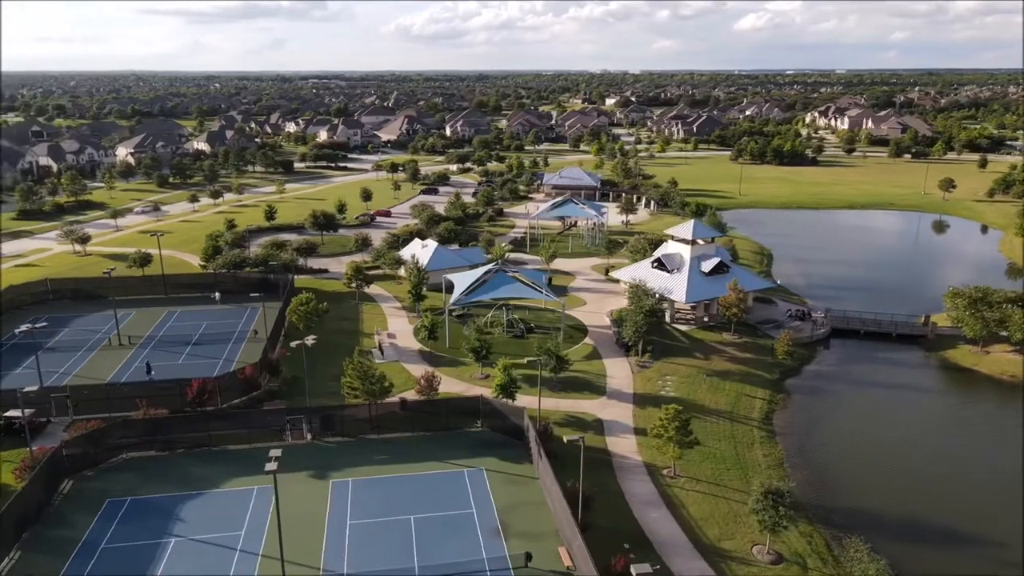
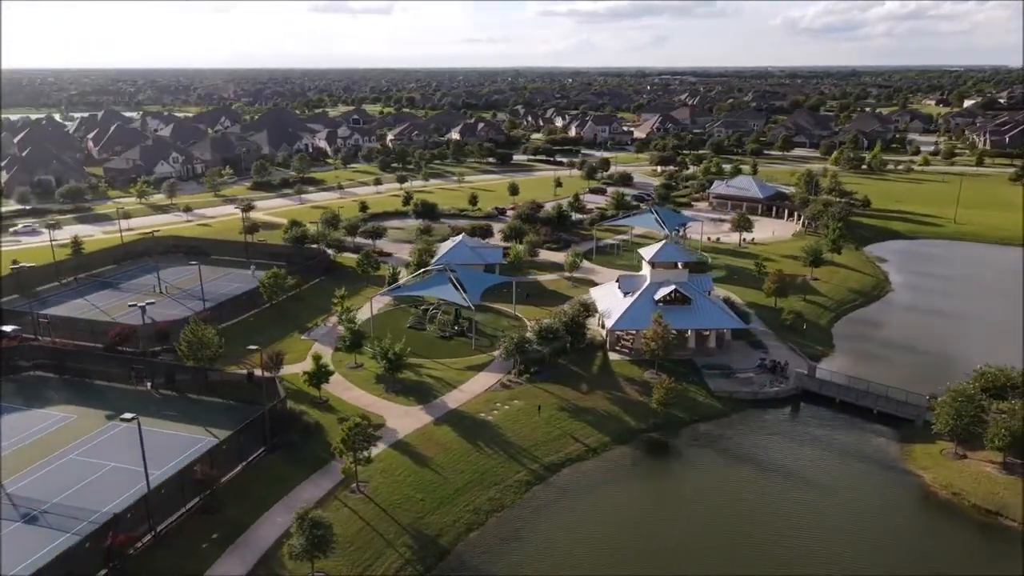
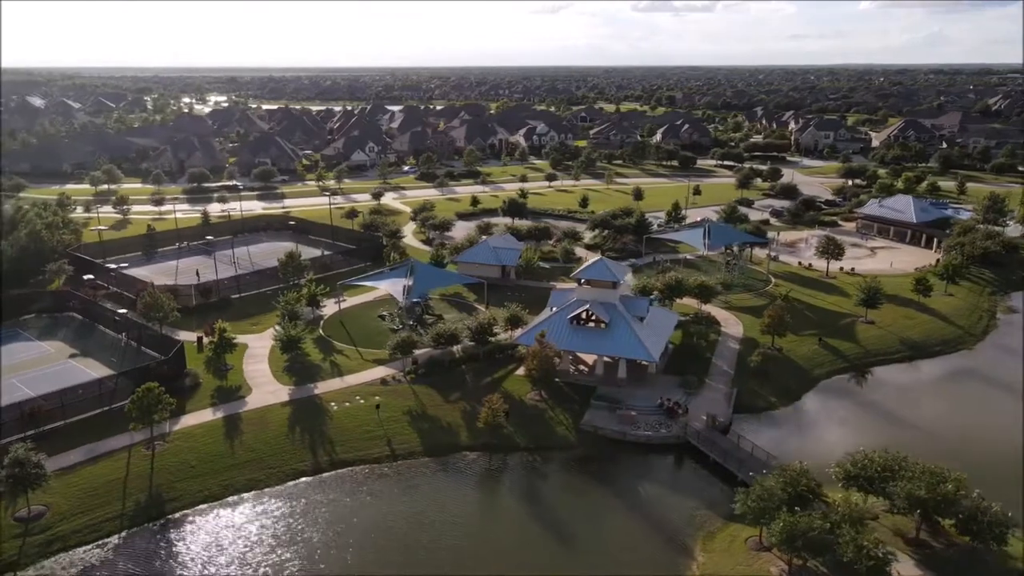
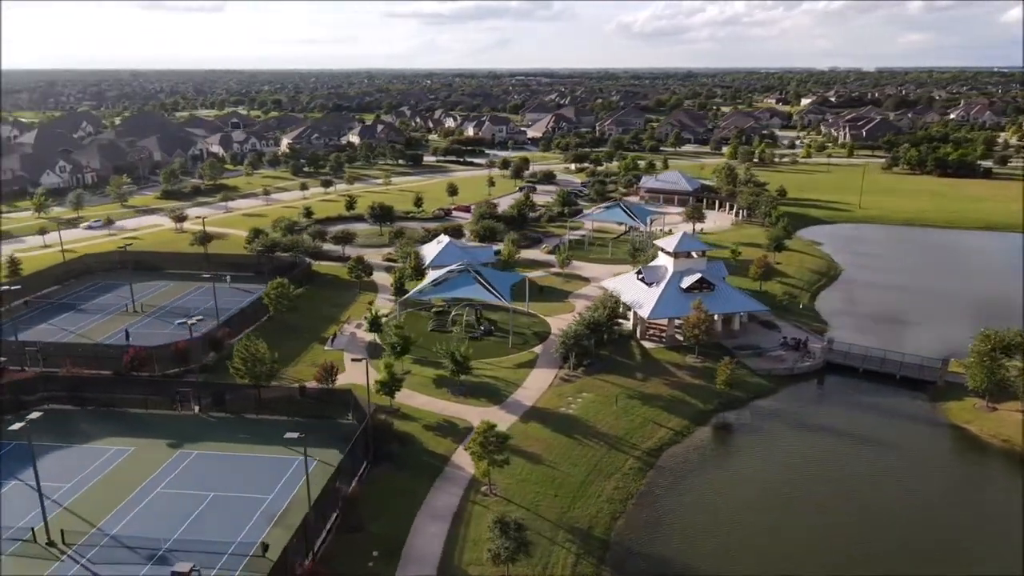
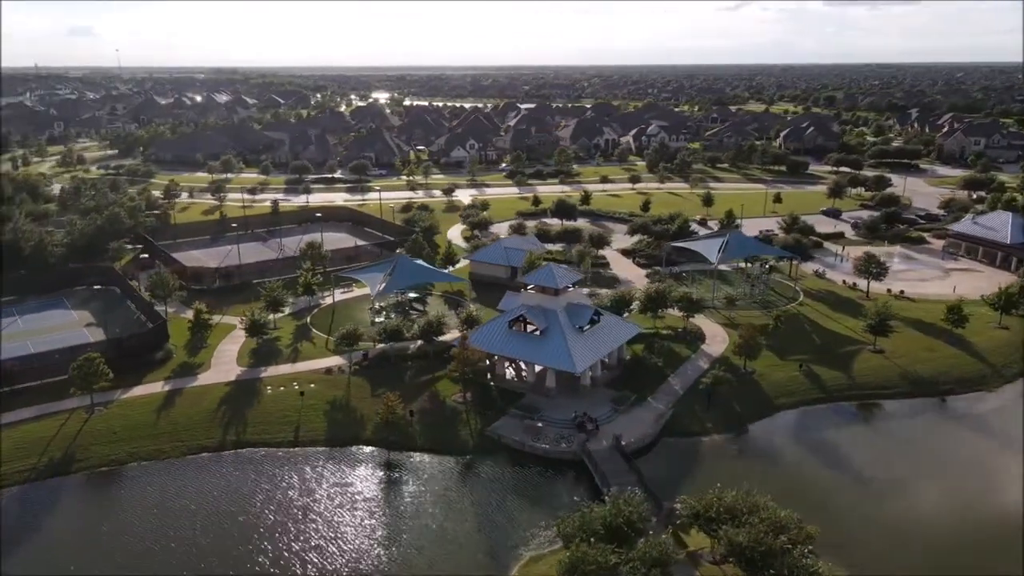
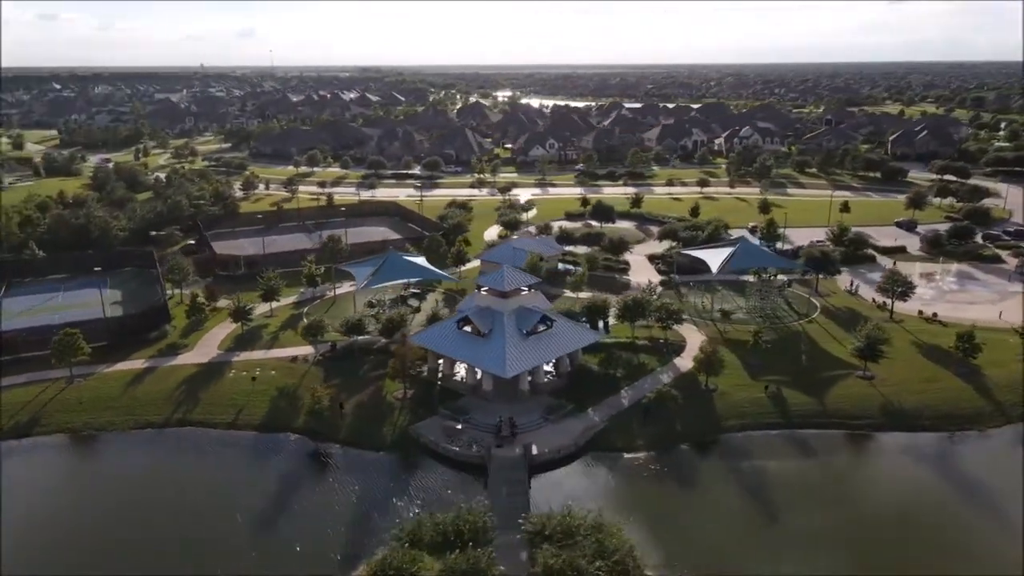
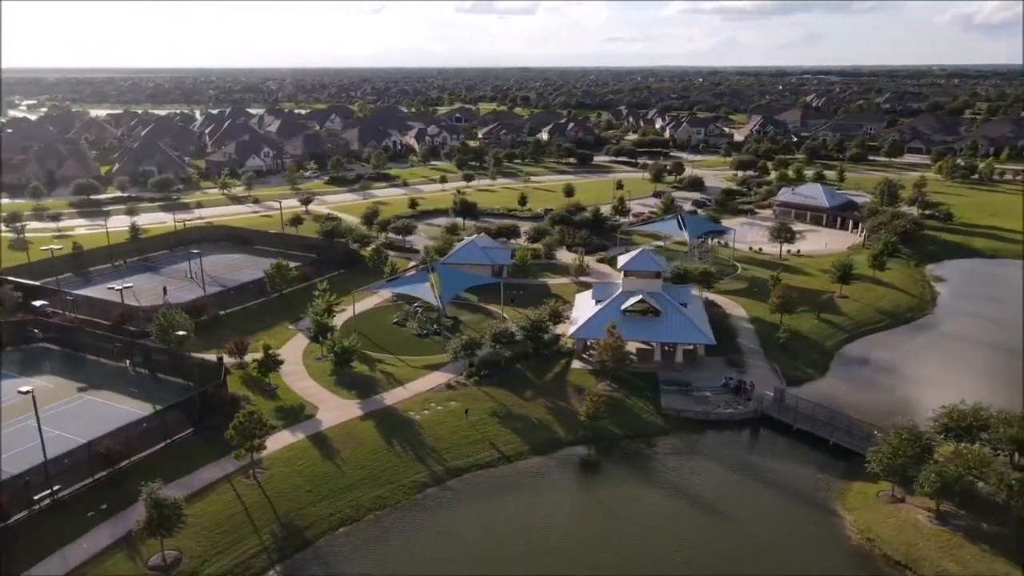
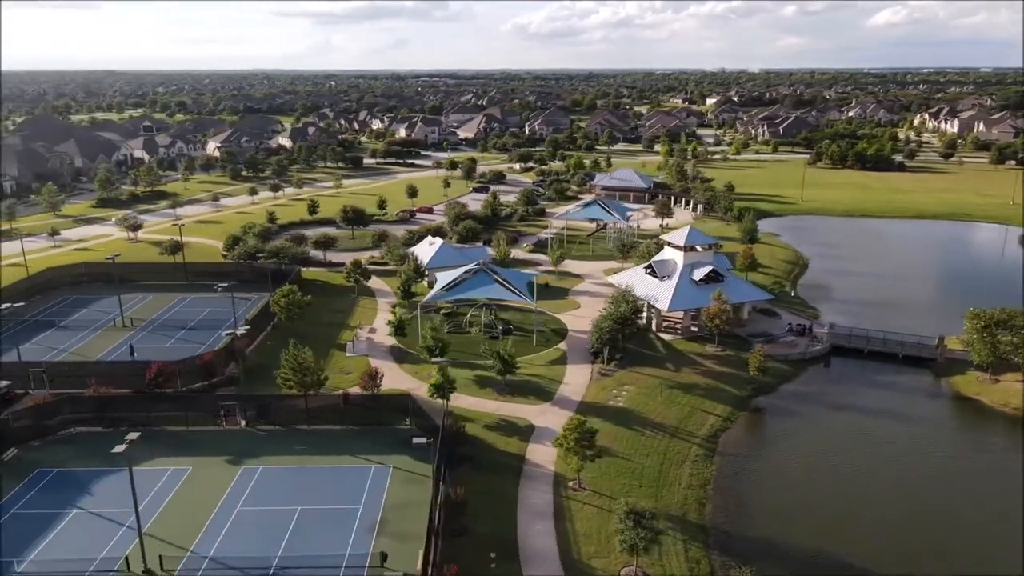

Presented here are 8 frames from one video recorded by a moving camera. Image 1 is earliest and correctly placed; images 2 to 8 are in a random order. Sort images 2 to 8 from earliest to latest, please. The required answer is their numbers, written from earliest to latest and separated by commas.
8, 4, 2, 7, 3, 5, 6
